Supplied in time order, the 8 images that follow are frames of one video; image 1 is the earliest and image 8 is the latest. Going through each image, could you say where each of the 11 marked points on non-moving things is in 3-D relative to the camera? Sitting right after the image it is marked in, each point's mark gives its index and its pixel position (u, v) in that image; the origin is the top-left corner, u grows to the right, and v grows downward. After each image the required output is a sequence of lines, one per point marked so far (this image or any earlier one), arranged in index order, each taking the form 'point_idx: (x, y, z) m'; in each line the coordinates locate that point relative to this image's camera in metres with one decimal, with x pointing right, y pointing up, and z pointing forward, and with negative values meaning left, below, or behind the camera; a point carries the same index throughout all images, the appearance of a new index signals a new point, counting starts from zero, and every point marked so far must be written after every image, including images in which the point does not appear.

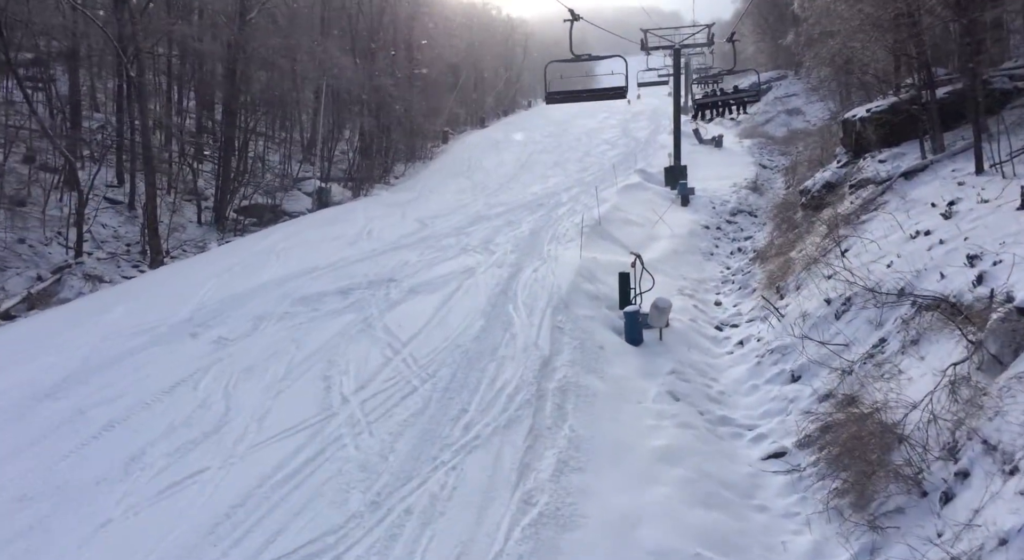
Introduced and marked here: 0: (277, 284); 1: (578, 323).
0: (-4.0, -0.1, +16.9) m
1: (+0.9, -0.6, +13.9) m
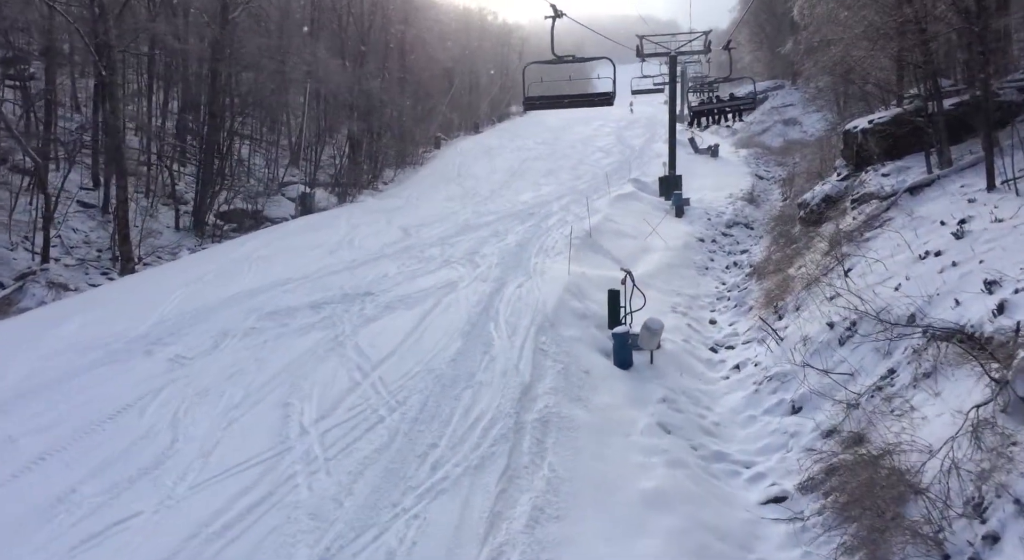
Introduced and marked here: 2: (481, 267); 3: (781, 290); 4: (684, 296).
0: (-4.3, -0.3, +15.9) m
1: (+0.7, -0.9, +13.0) m
2: (-0.6, +0.2, +18.2) m
3: (+4.5, -0.2, +16.6) m
4: (+3.4, -0.3, +19.8) m
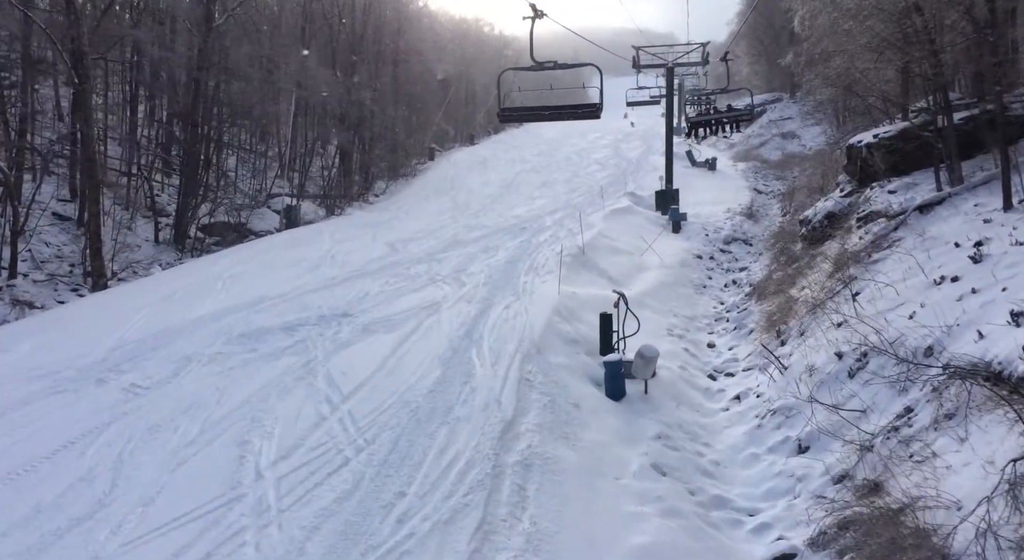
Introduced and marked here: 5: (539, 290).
0: (-4.5, -0.6, +15.0) m
1: (+0.5, -1.1, +12.1) m
2: (-0.8, -0.1, +17.3) m
3: (+4.3, -0.5, +15.7) m
4: (+3.2, -0.7, +18.9) m
5: (+0.5, -0.2, +16.6) m
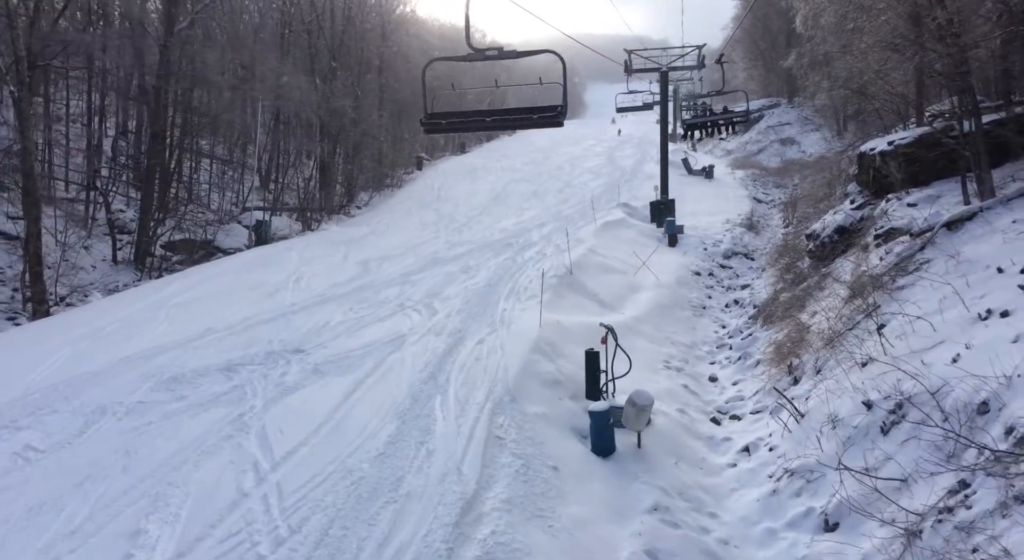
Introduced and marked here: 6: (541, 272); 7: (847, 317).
0: (-4.8, -1.0, +13.1) m
1: (+0.1, -1.5, +10.2) m
2: (-1.1, -0.6, +15.5) m
3: (+4.0, -0.9, +13.9) m
4: (+2.8, -1.1, +17.0) m
5: (+0.1, -0.6, +14.7) m
6: (+0.6, +0.2, +19.5) m
7: (+4.3, -0.5, +12.9) m
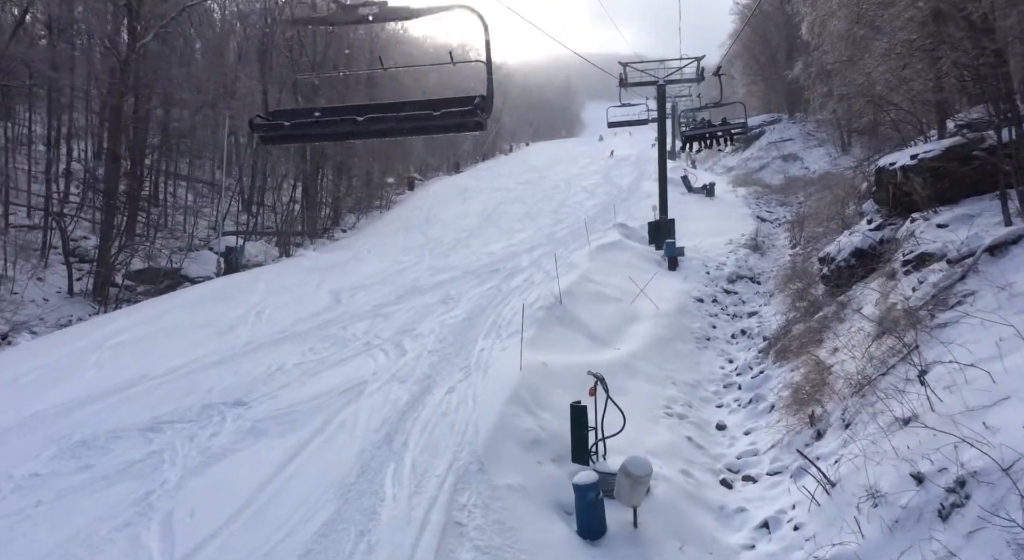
0: (-5.1, -1.5, +11.2) m
1: (-0.1, -1.9, +8.3) m
2: (-1.4, -1.0, +13.6) m
3: (+3.7, -1.3, +12.0) m
4: (+2.5, -1.6, +15.1) m
5: (-0.2, -1.0, +12.8) m
6: (+0.3, -0.4, +17.7) m
7: (+4.1, -0.9, +11.1) m
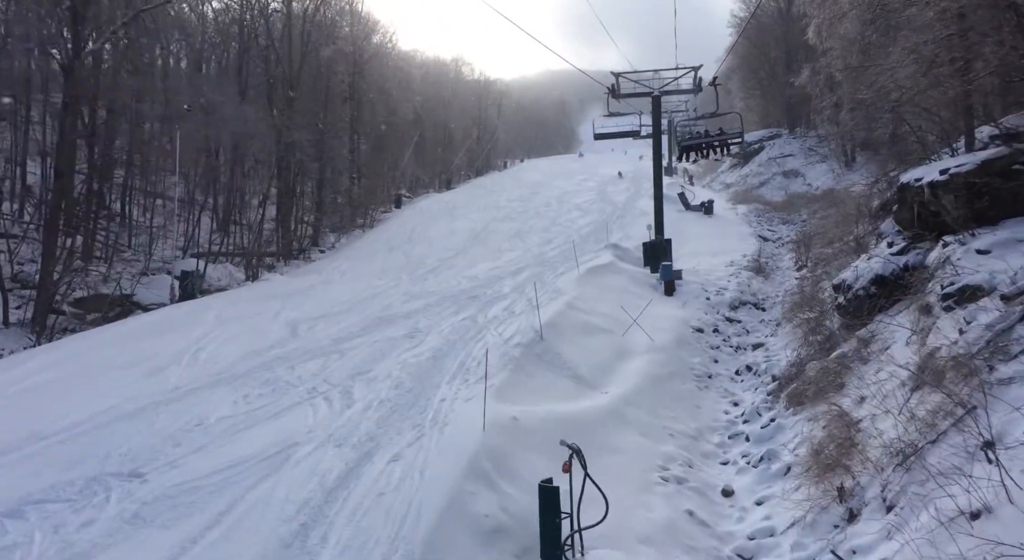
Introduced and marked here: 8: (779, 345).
0: (-5.5, -1.9, +9.1) m
1: (-0.5, -2.2, +6.1) m
2: (-1.8, -1.5, +11.4) m
3: (+3.3, -1.7, +9.9) m
4: (+2.2, -2.0, +13.0) m
5: (-0.6, -1.5, +10.7) m
6: (-0.1, -0.9, +15.5) m
7: (+3.7, -1.3, +8.9) m
8: (+4.7, -1.2, +17.5) m
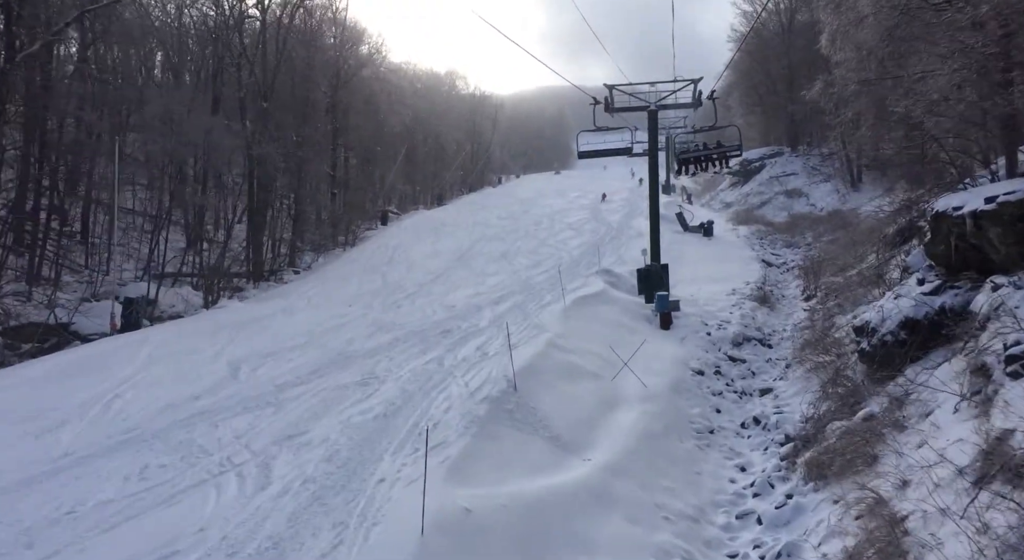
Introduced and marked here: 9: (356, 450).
0: (-5.9, -2.3, +6.7) m
1: (-0.9, -2.6, +3.8) m
2: (-2.2, -1.9, +9.1) m
3: (+2.9, -2.2, +7.6) m
4: (+1.7, -2.6, +10.7) m
5: (-1.0, -1.9, +8.4) m
6: (-0.5, -1.4, +13.2) m
7: (+3.3, -1.7, +6.6) m
8: (+4.3, -1.8, +15.2) m
9: (-1.7, -1.8, +10.4) m
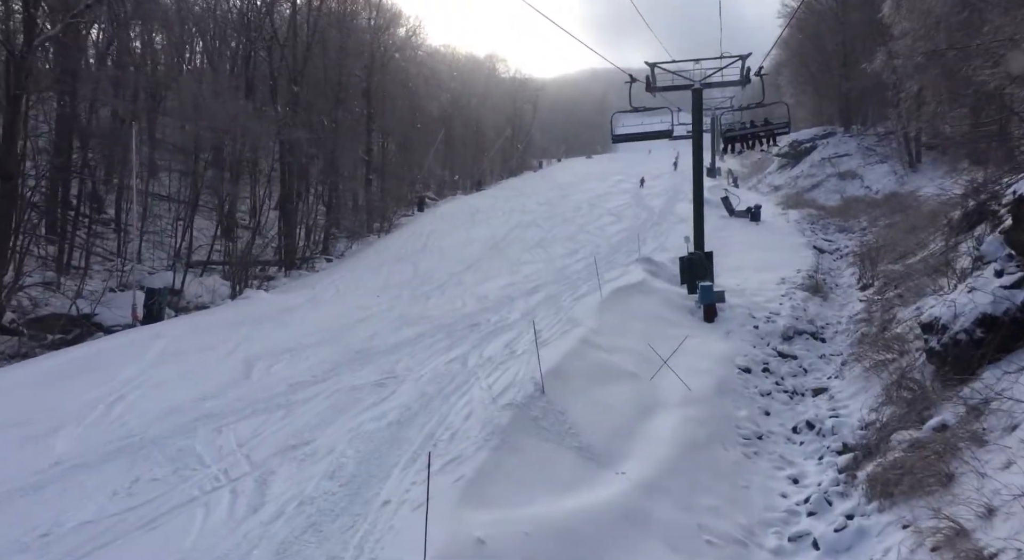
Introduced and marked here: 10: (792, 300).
0: (-5.8, -2.3, +5.9) m
1: (-1.0, -2.7, +2.8) m
2: (-2.0, -1.9, +8.1) m
3: (+3.0, -2.2, +6.3) m
4: (+2.0, -2.5, +9.5) m
5: (-0.8, -1.9, +7.3) m
6: (-0.2, -1.3, +12.1) m
7: (+3.3, -1.7, +5.4) m
8: (+4.7, -1.6, +13.9) m
9: (-1.4, -1.7, +9.4) m
10: (+5.5, -0.5, +19.3) m
